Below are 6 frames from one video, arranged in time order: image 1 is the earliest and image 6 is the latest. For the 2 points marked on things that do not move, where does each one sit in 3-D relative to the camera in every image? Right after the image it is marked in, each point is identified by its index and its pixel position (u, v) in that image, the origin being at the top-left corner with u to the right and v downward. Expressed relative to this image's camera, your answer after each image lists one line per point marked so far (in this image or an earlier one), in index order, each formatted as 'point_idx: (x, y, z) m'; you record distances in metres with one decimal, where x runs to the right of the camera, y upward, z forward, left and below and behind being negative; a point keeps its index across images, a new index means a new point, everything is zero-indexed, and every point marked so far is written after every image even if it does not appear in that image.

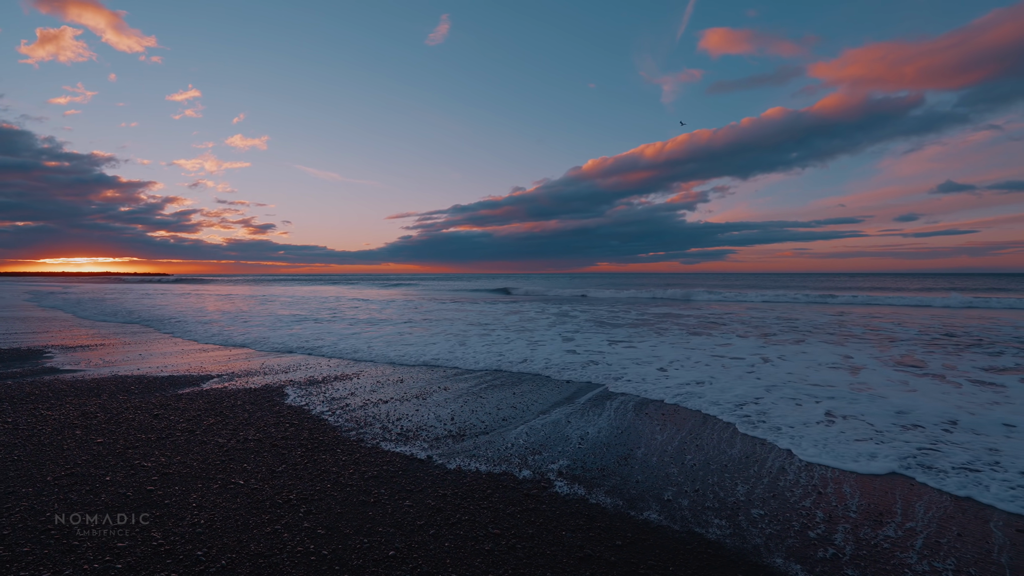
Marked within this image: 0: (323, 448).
0: (-1.7, -1.5, +4.2) m
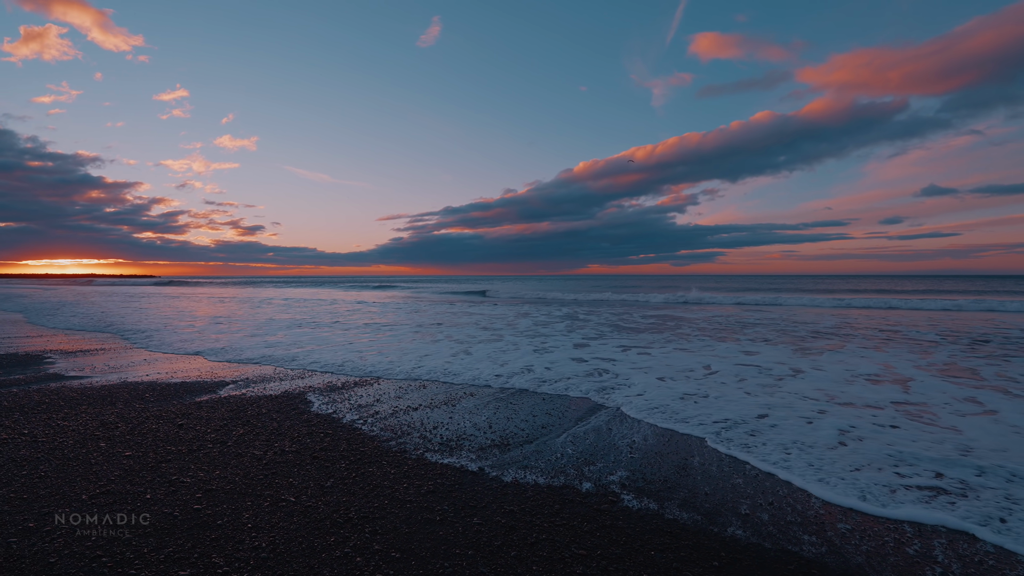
0: (-1.2, -1.5, +4.0) m
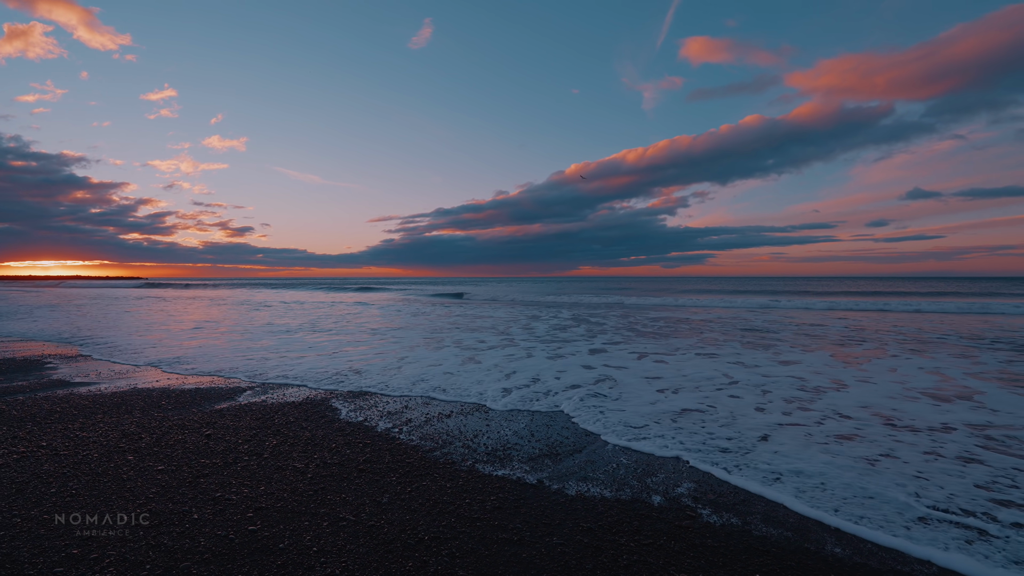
0: (-0.7, -1.5, +3.8) m
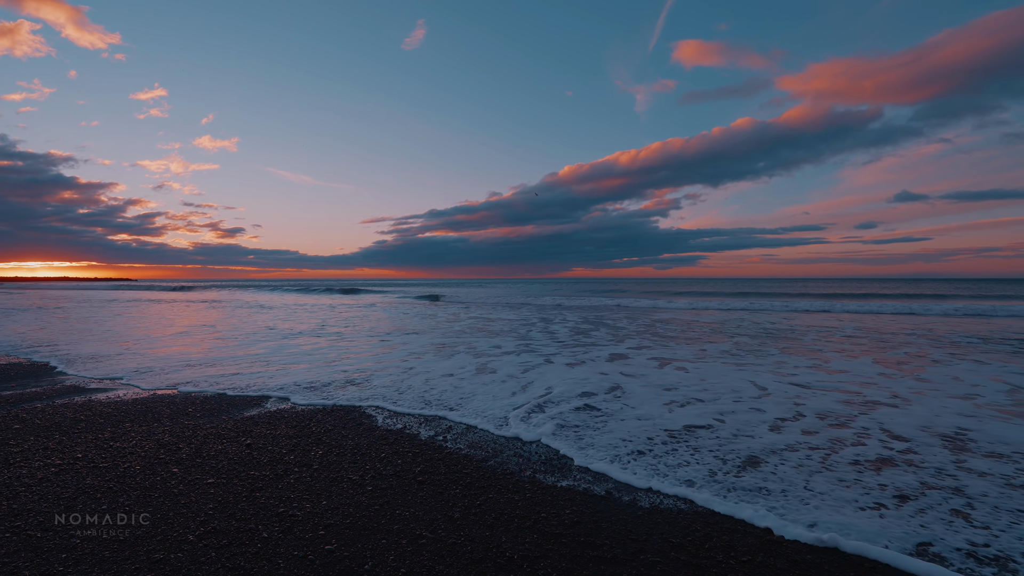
0: (-0.2, -1.5, +3.6) m
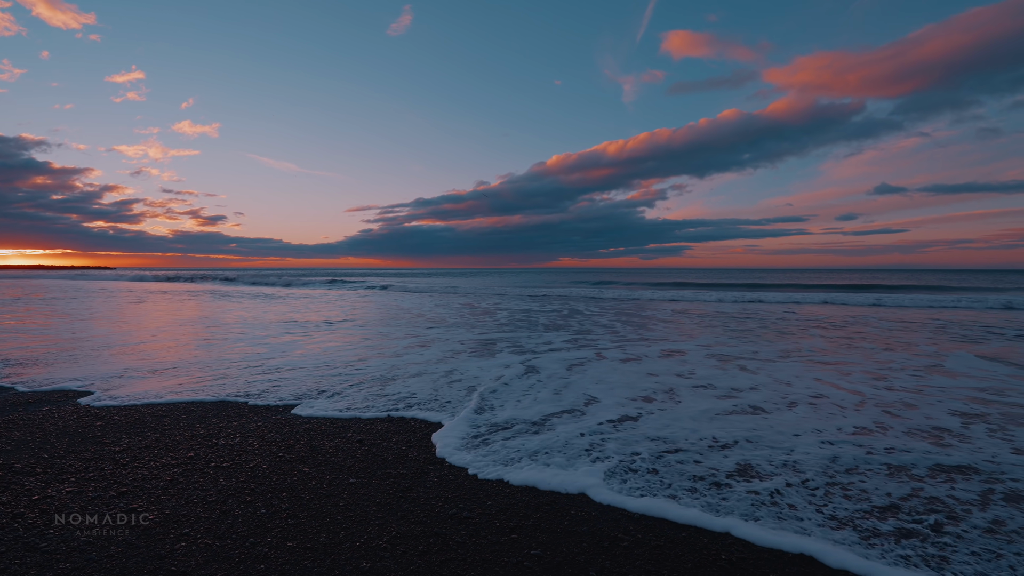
0: (+1.0, -1.5, +3.5) m
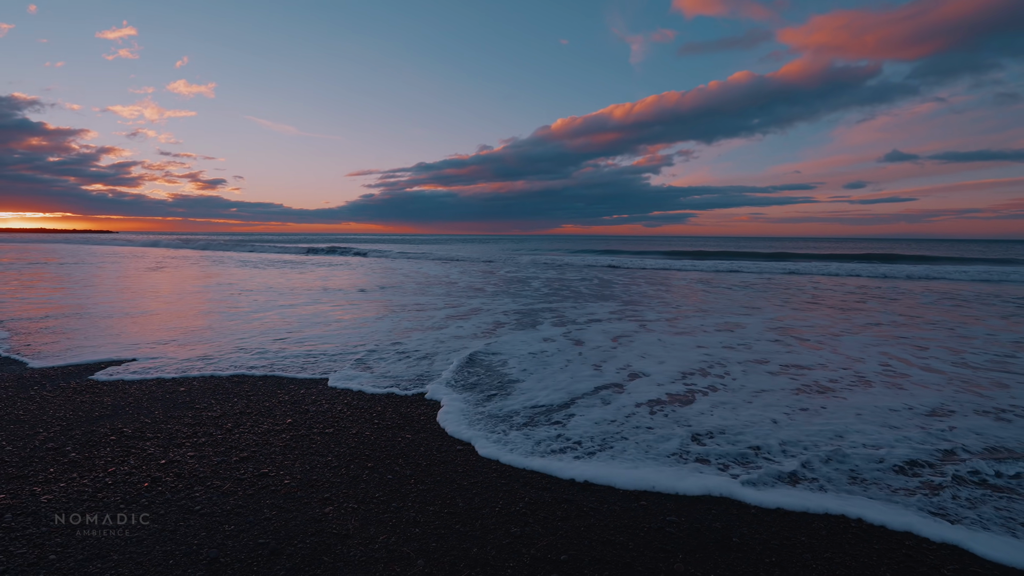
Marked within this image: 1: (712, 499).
0: (+1.7, -1.3, +3.6) m
1: (+1.2, -1.3, +2.8) m
